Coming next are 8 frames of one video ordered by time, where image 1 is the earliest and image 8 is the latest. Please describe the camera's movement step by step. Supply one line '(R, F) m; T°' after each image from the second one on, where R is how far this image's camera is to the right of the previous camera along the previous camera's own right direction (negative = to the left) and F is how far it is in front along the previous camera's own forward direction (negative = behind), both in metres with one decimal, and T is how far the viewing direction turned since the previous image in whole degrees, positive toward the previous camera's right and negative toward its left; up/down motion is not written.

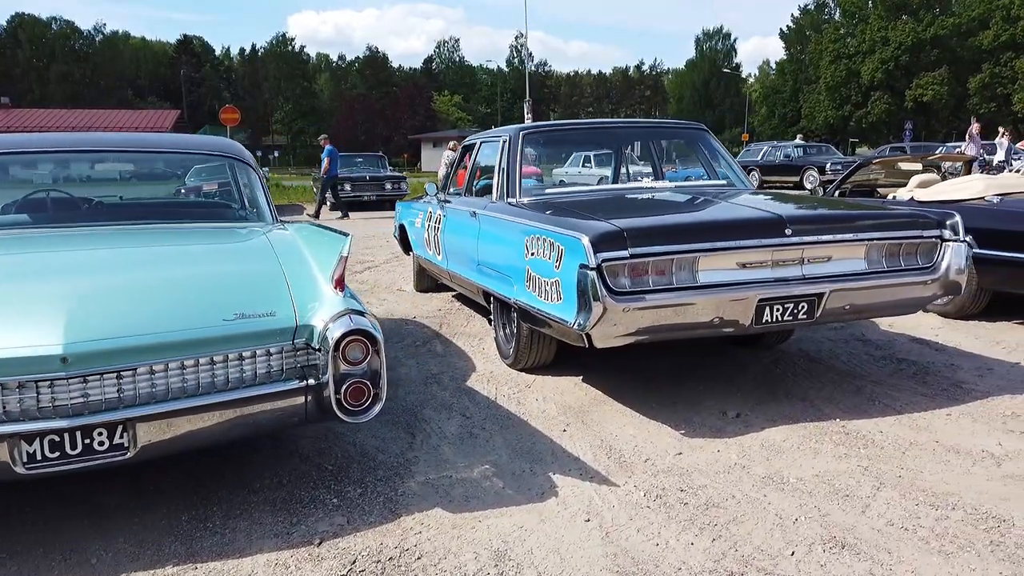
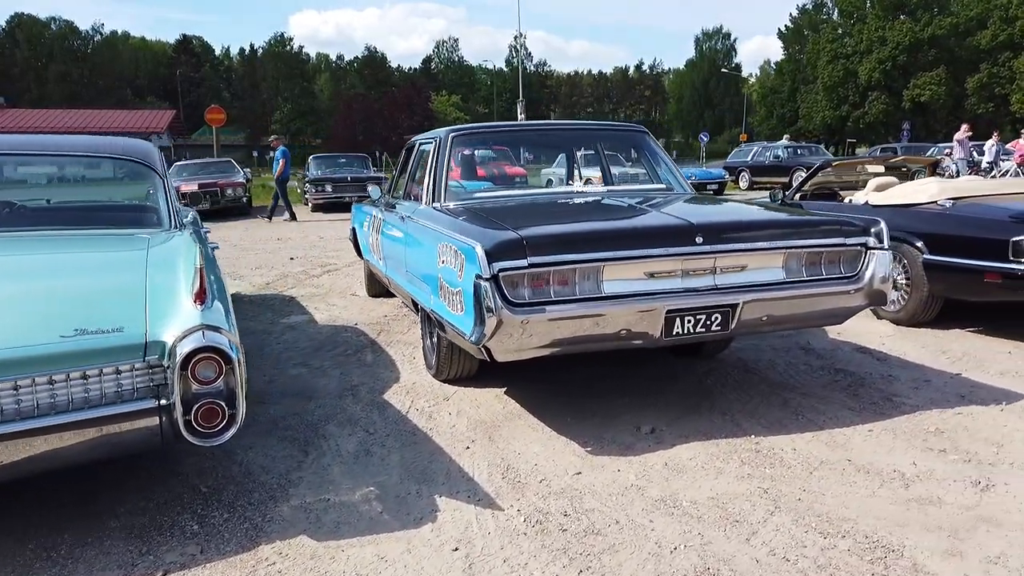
(+0.5, +0.2) m; 0°
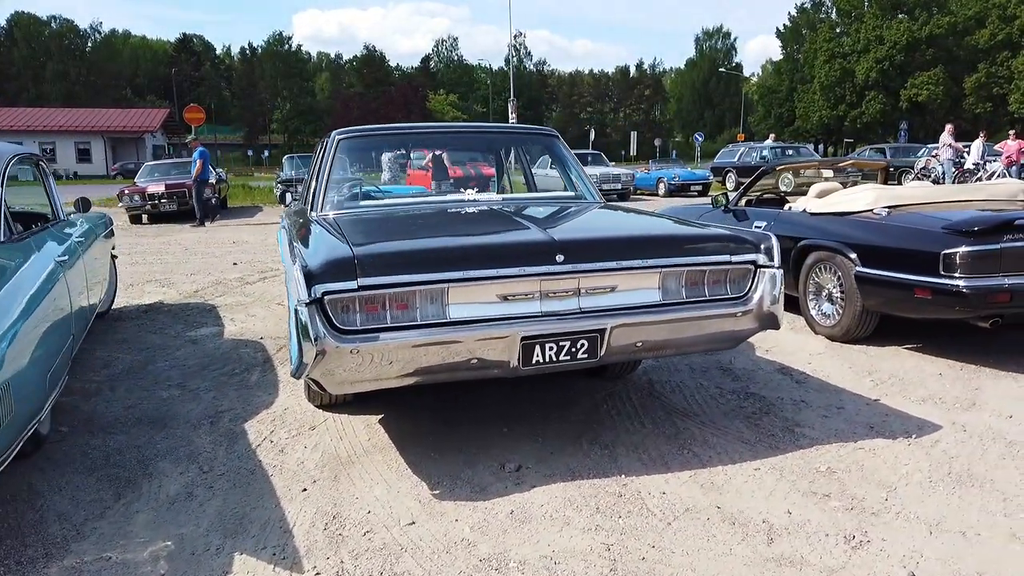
(+0.7, +0.4) m; 0°
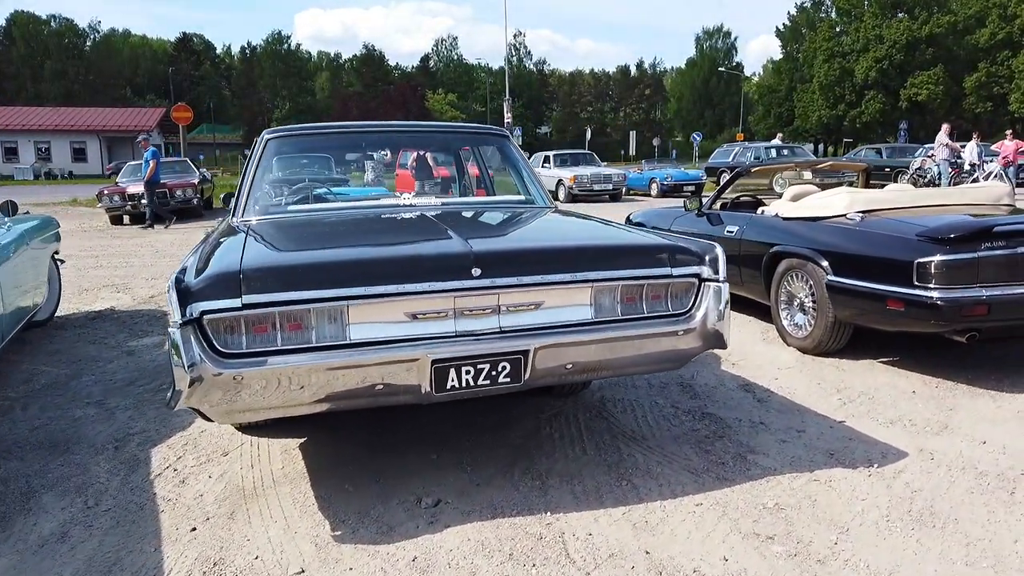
(+0.3, +0.3) m; 0°
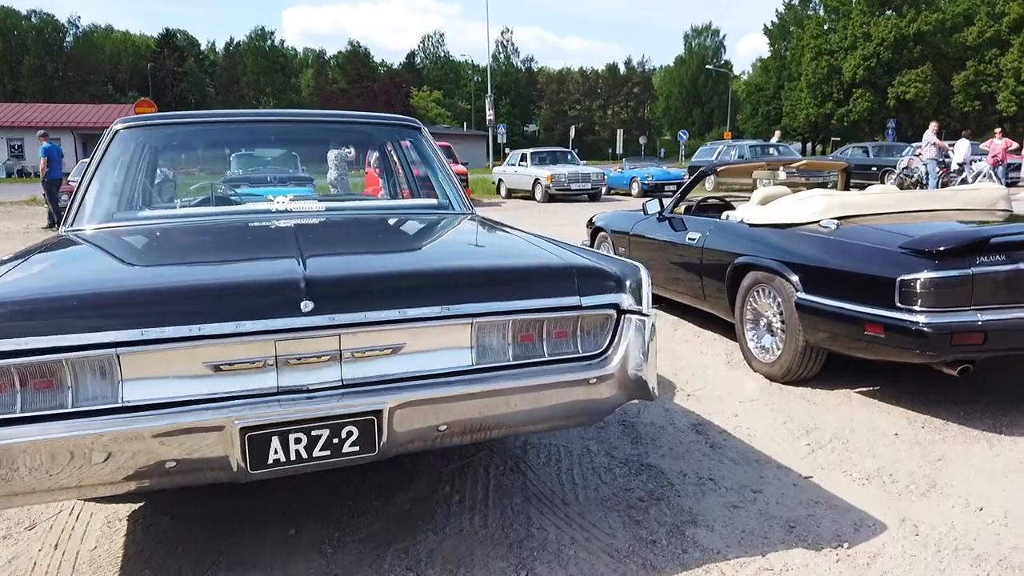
(+0.4, +0.7) m; +1°
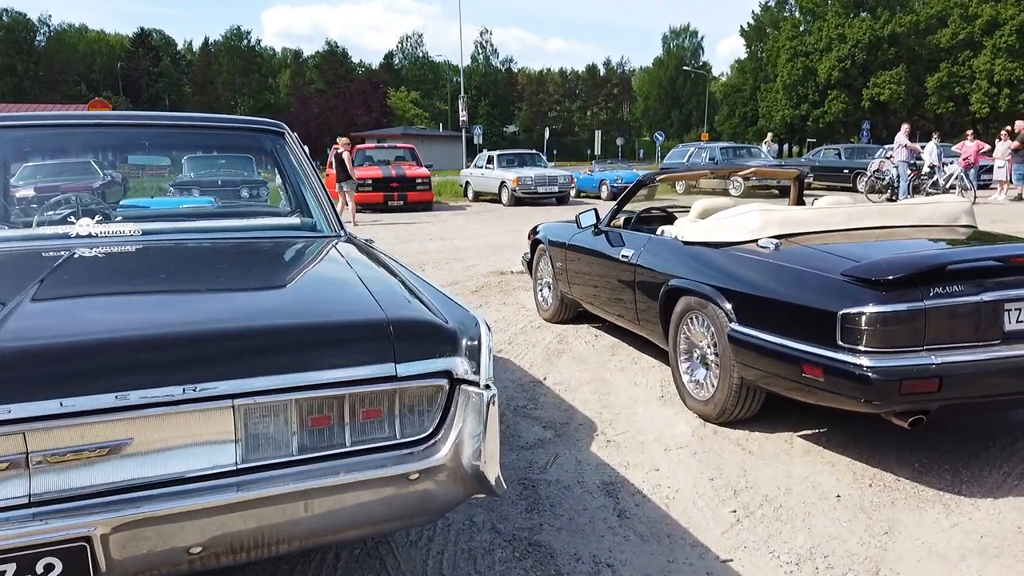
(+0.4, +0.6) m; +1°
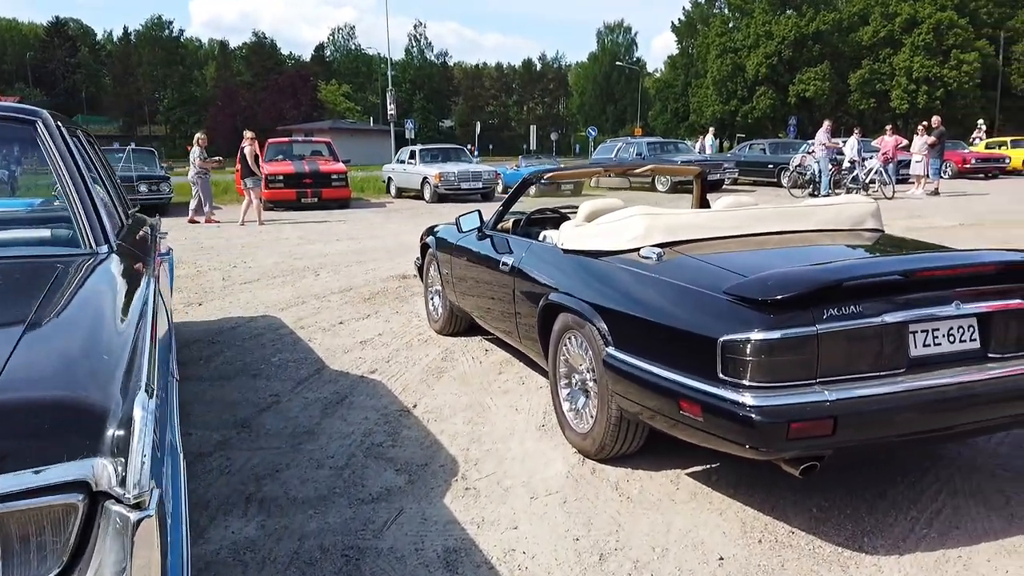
(+0.4, +0.6) m; +4°
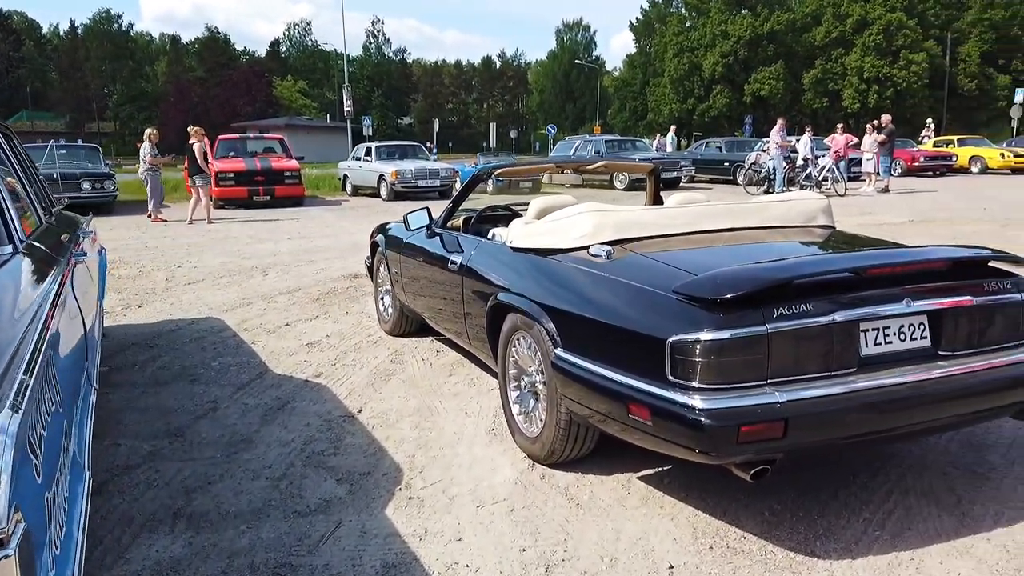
(+0.1, +0.1) m; +3°
